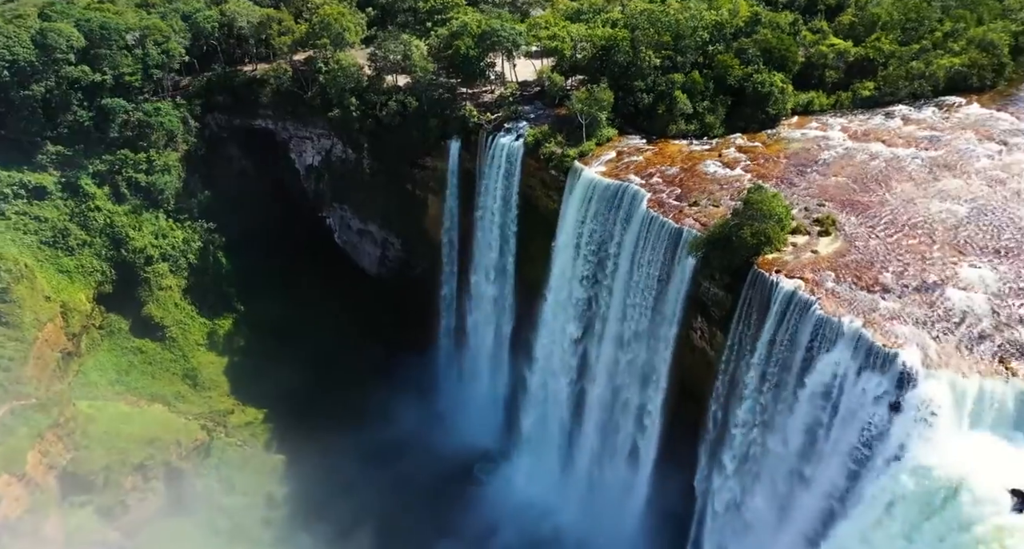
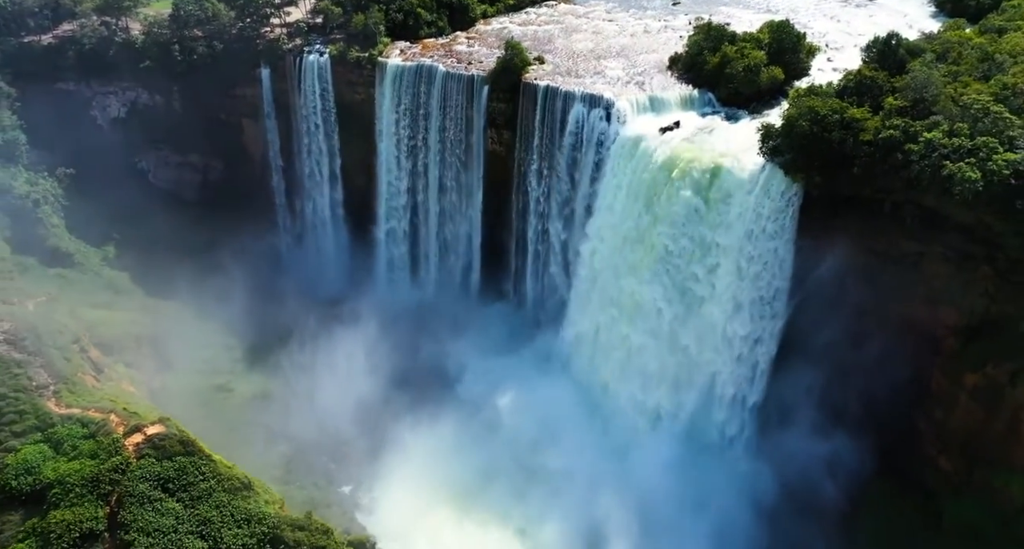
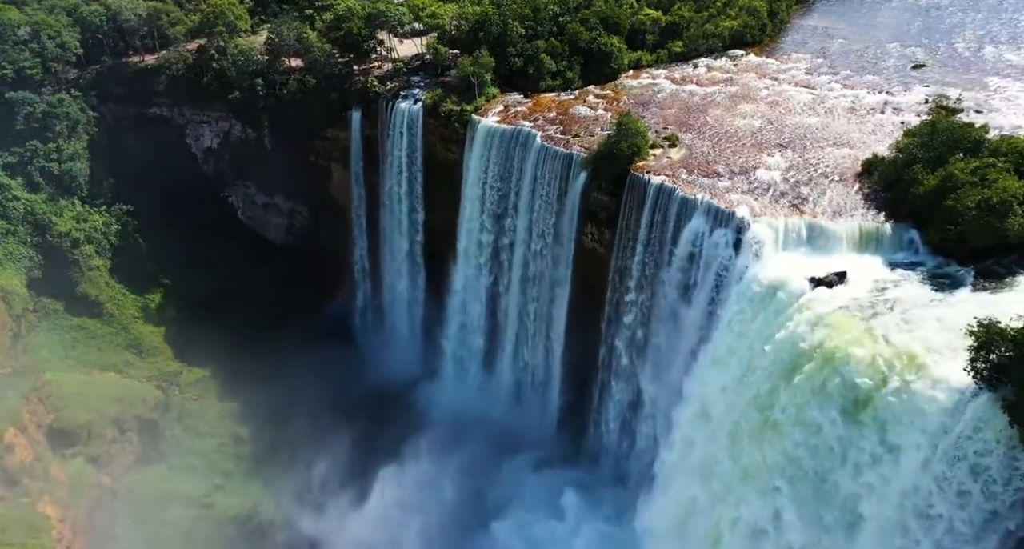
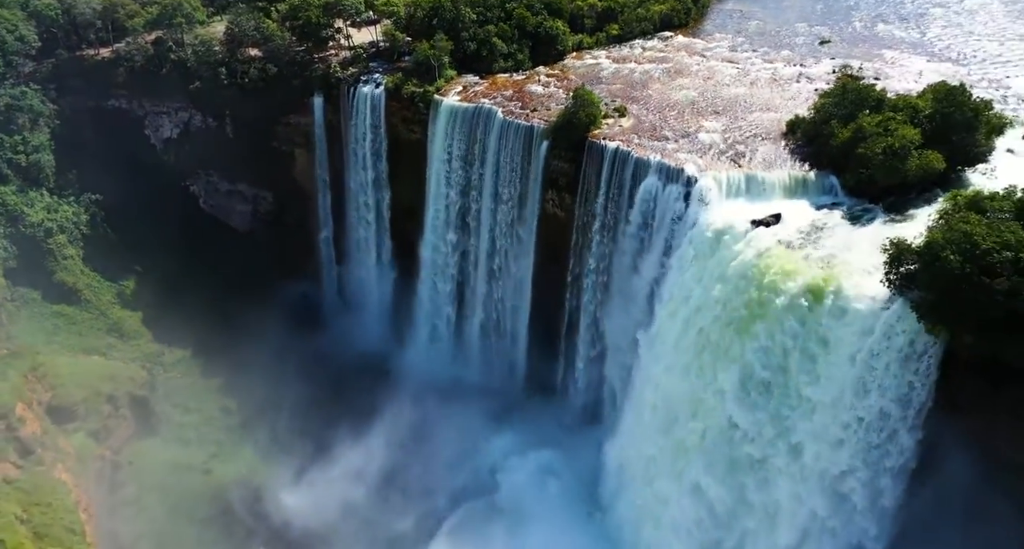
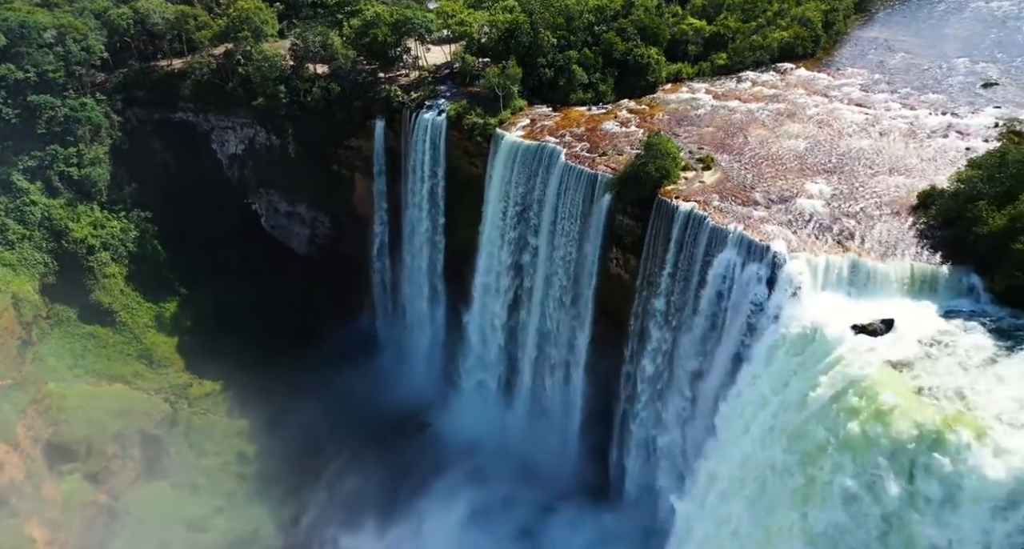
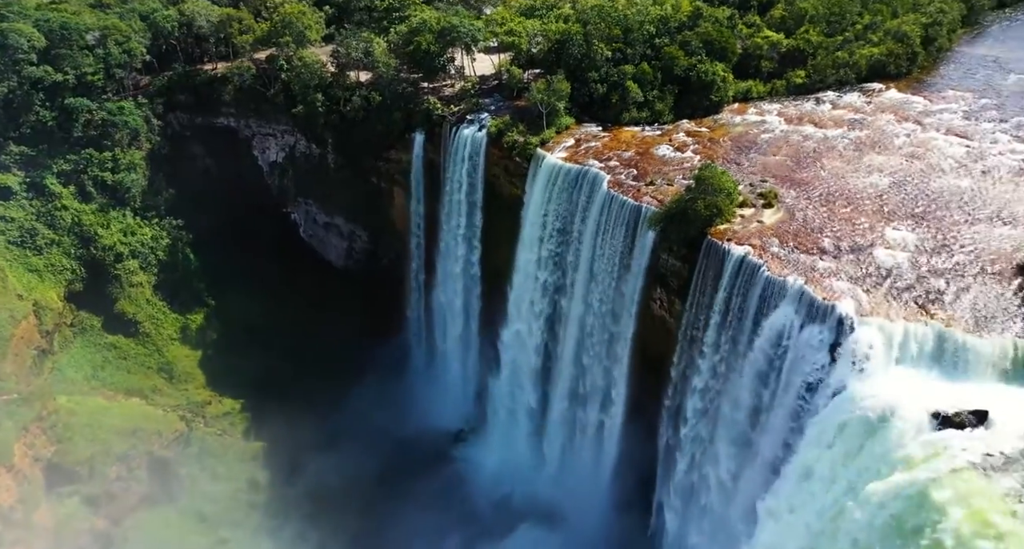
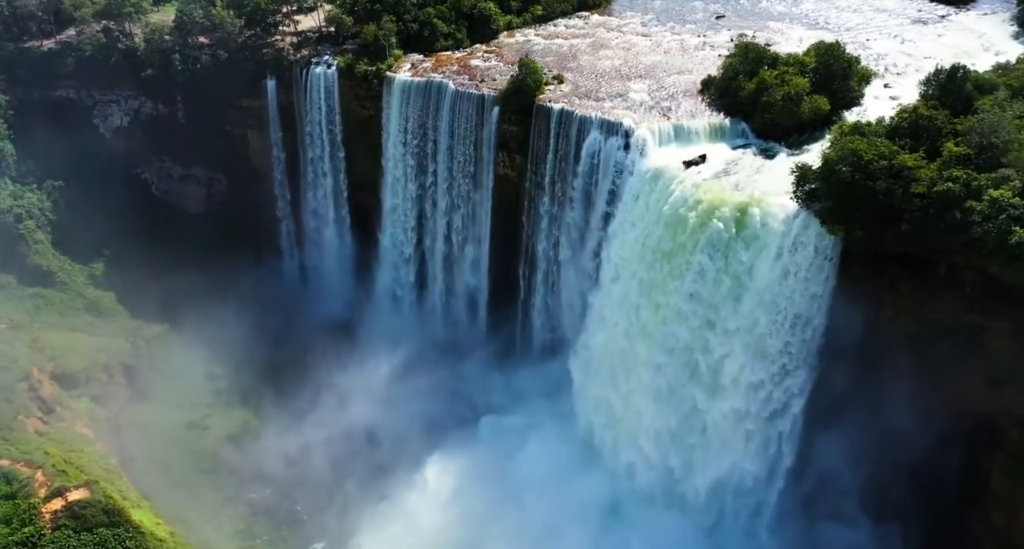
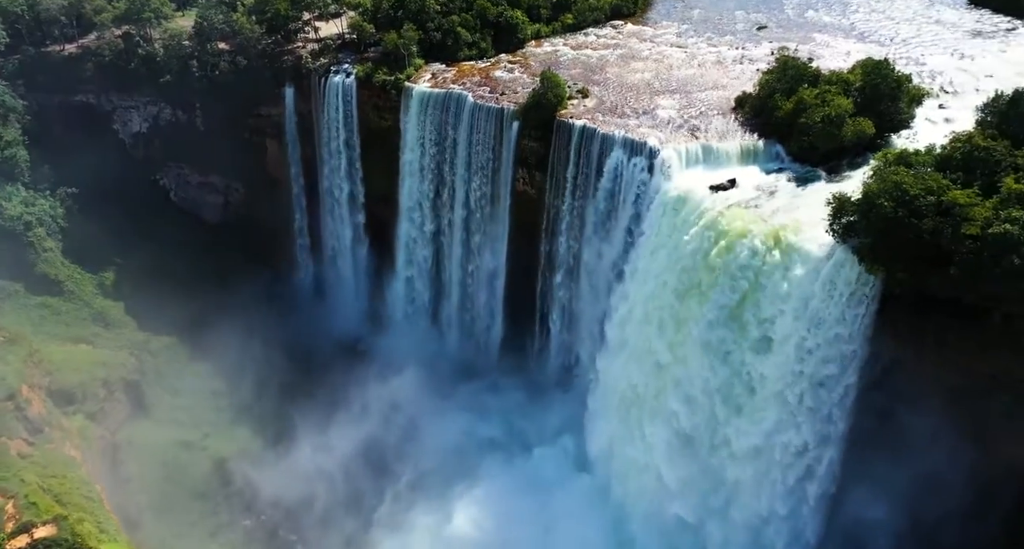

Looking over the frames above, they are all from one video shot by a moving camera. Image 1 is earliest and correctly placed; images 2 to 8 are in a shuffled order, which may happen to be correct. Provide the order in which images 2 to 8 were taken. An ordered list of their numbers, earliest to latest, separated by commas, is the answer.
6, 5, 3, 4, 8, 7, 2
